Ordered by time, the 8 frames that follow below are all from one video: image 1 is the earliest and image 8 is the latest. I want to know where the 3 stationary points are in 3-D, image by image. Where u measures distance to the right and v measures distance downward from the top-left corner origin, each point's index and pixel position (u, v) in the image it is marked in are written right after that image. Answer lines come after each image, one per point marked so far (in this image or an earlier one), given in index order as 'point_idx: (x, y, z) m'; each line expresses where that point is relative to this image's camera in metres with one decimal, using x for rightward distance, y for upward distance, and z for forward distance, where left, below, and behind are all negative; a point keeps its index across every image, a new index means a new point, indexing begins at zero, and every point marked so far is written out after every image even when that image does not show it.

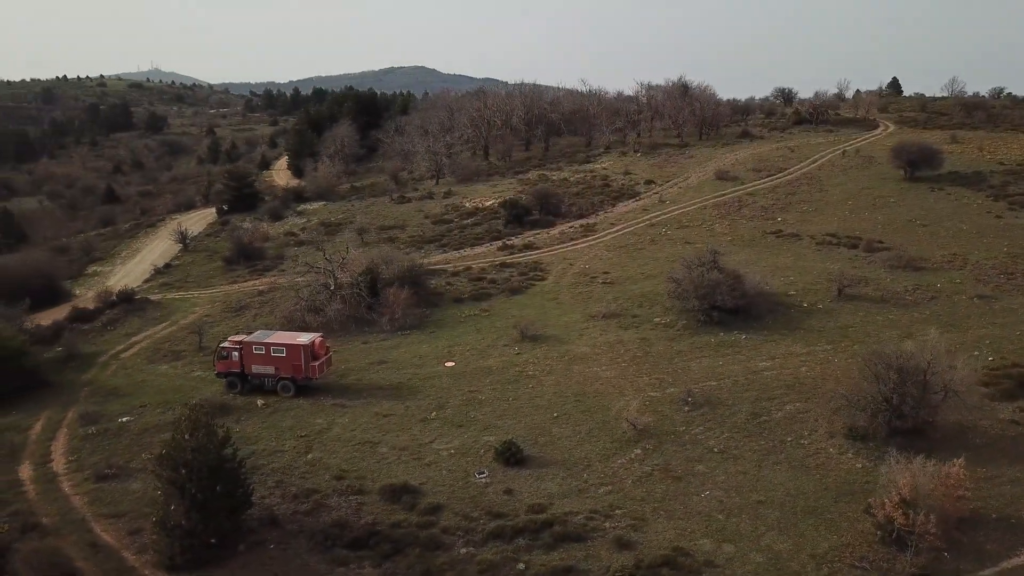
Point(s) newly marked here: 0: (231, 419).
0: (-6.9, -3.2, +19.6) m
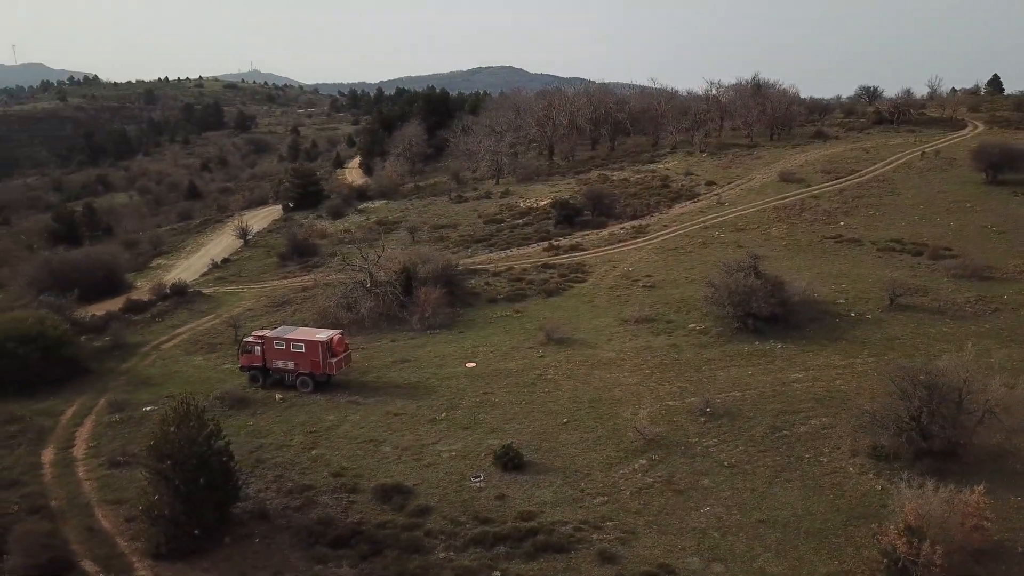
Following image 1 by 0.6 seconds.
0: (-6.6, -3.1, +20.0) m
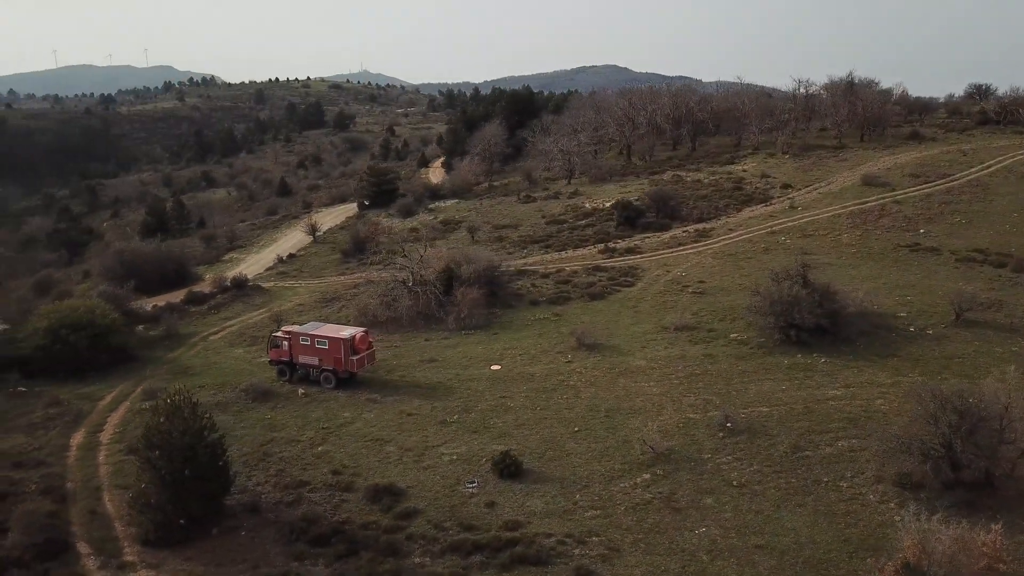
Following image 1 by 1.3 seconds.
0: (-6.2, -3.0, +20.5) m
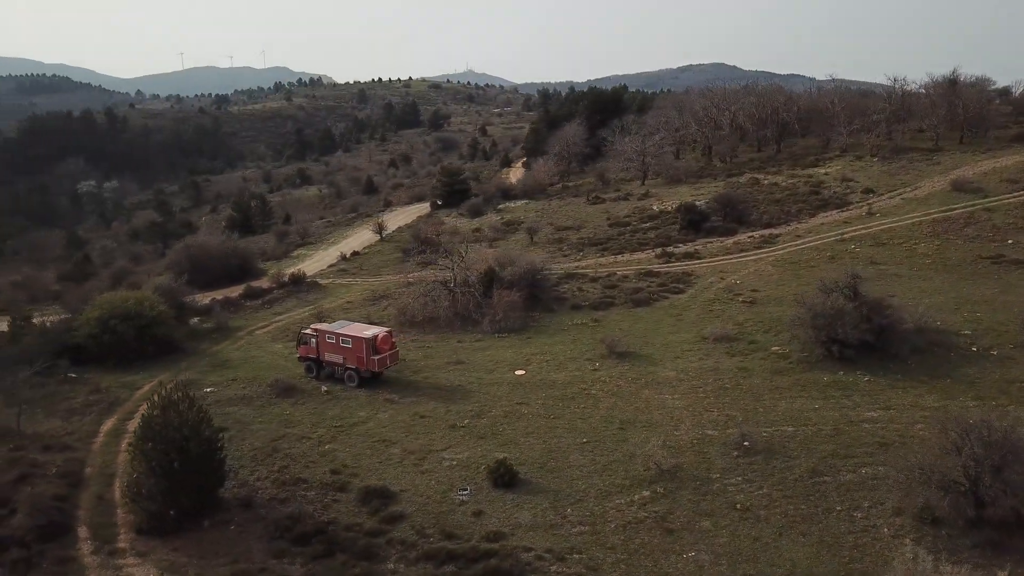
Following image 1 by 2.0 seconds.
0: (-5.8, -3.0, +20.9) m
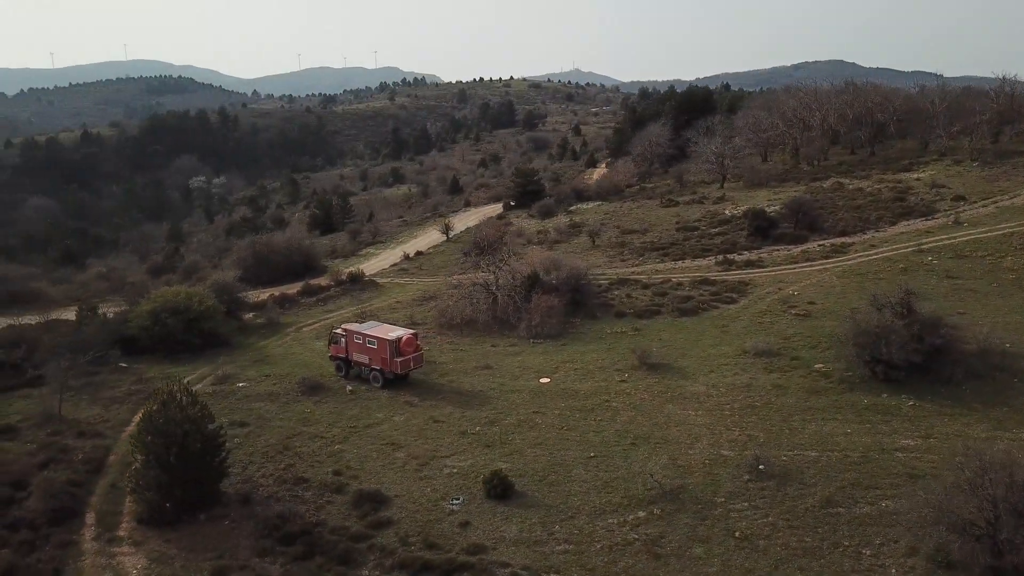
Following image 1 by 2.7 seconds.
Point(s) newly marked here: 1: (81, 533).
0: (-5.2, -3.0, +21.3) m
1: (-8.1, -4.6, +15.1) m
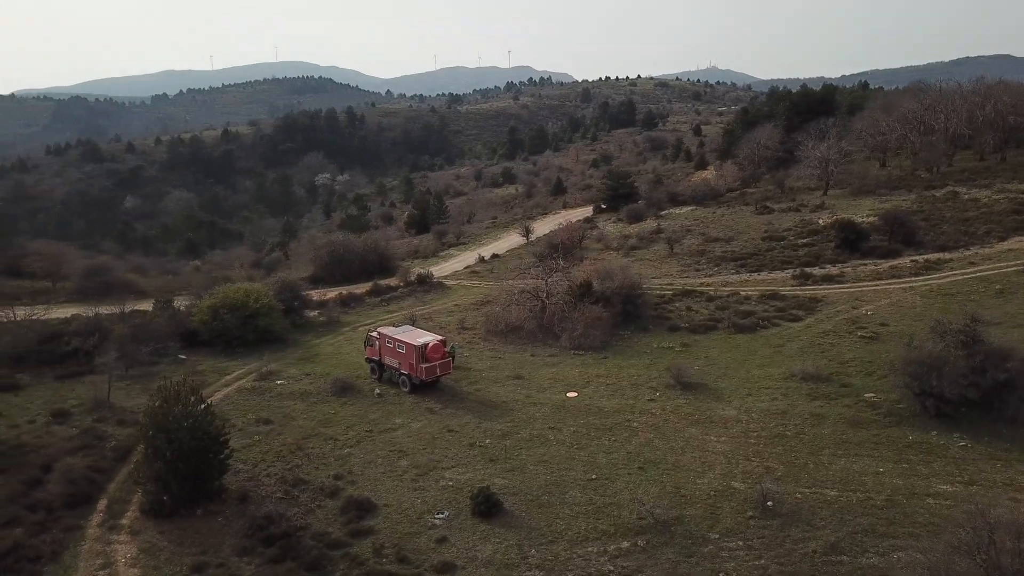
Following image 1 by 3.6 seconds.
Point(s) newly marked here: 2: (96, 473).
0: (-4.6, -3.1, +21.7) m
1: (-8.4, -4.6, +16.0) m
2: (-9.0, -4.0, +17.5) m
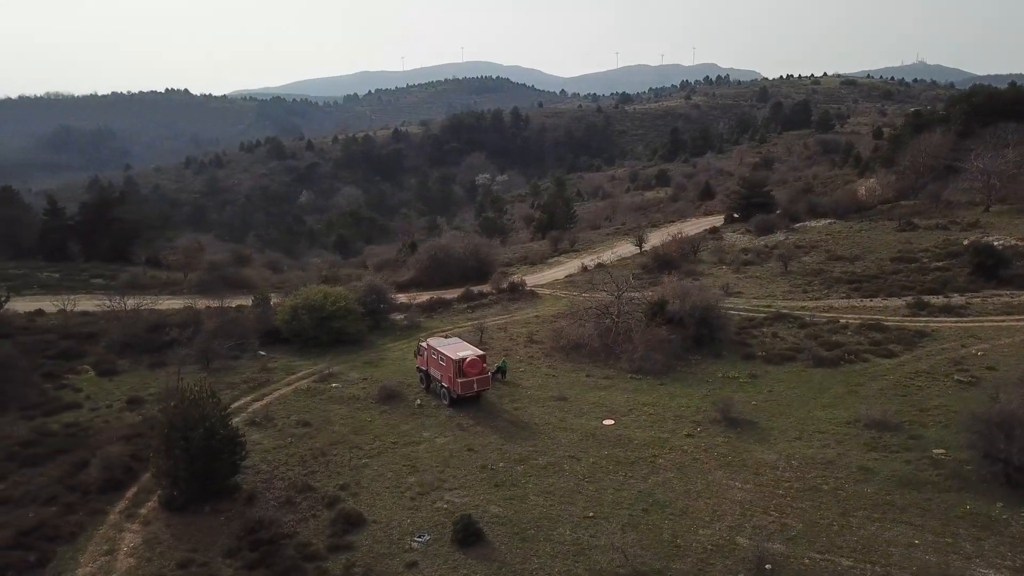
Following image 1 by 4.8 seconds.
0: (-3.6, -3.3, +22.0) m
1: (-8.6, -4.7, +17.3) m
2: (-8.8, -4.1, +18.9) m
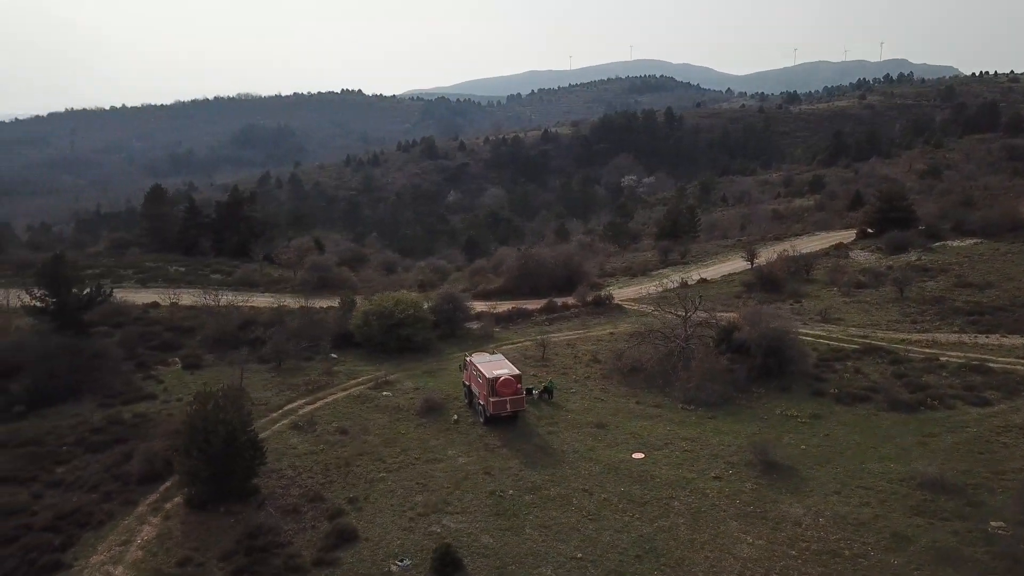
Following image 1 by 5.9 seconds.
0: (-2.5, -3.7, +22.2) m
1: (-8.4, -4.8, +18.6) m
2: (-8.3, -4.2, +20.1) m
